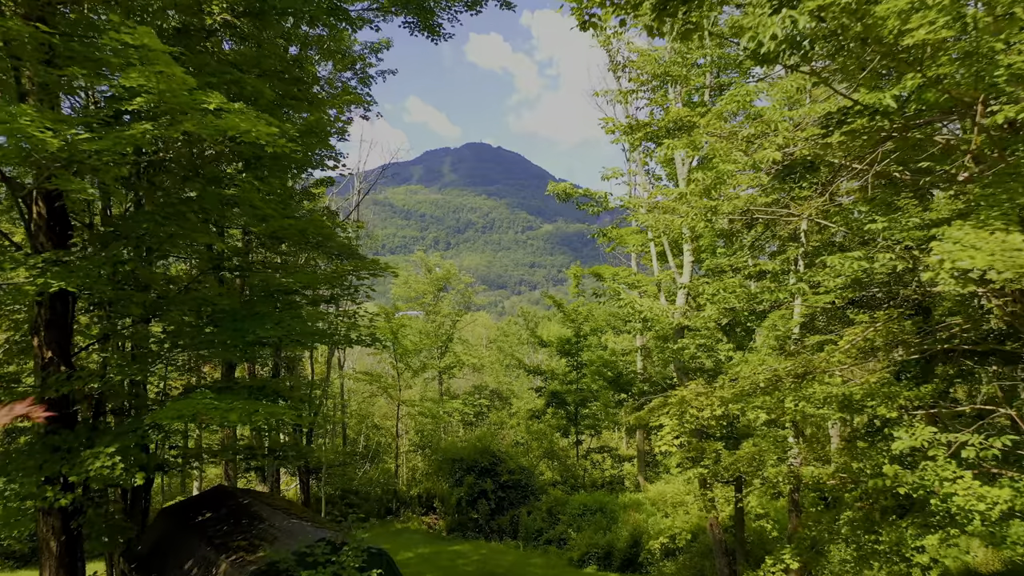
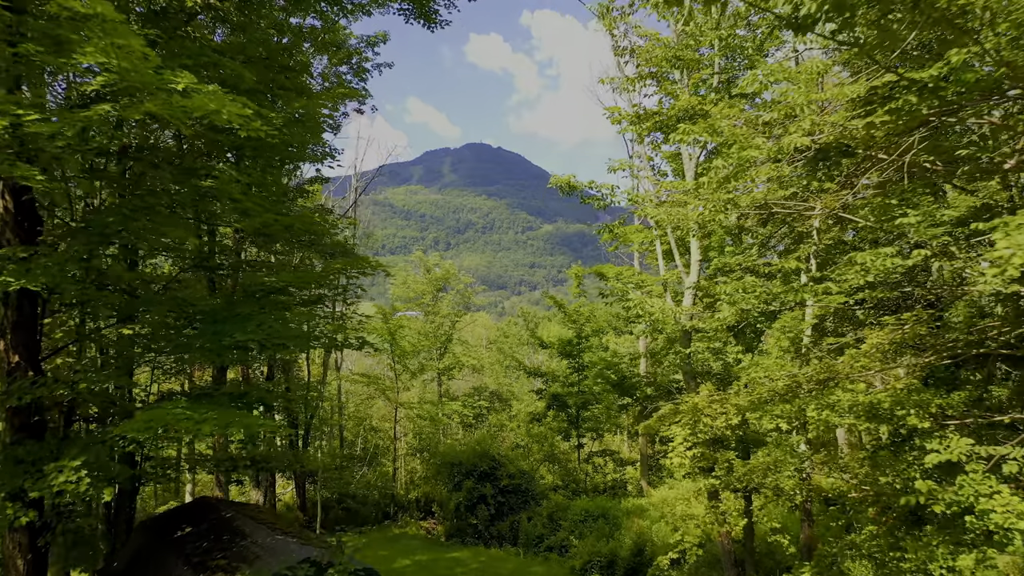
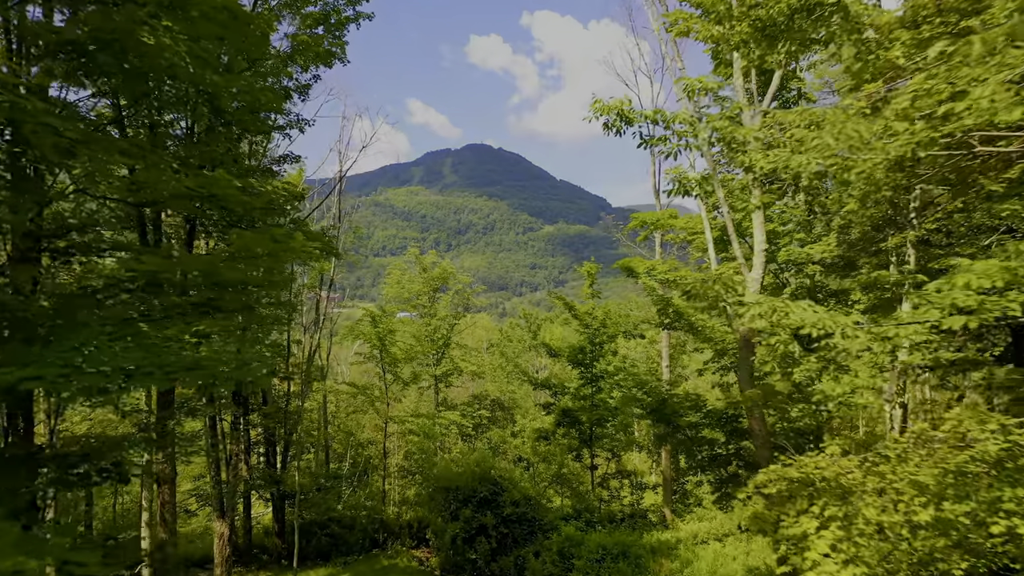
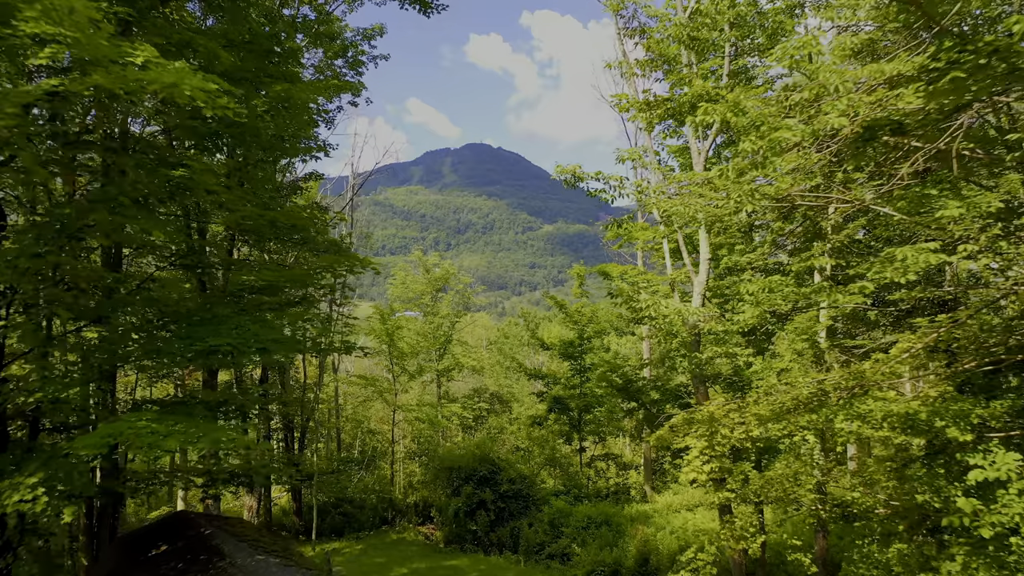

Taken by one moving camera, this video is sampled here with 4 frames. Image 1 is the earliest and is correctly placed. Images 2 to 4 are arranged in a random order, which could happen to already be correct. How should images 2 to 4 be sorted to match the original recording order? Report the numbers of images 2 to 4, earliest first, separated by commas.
2, 4, 3
